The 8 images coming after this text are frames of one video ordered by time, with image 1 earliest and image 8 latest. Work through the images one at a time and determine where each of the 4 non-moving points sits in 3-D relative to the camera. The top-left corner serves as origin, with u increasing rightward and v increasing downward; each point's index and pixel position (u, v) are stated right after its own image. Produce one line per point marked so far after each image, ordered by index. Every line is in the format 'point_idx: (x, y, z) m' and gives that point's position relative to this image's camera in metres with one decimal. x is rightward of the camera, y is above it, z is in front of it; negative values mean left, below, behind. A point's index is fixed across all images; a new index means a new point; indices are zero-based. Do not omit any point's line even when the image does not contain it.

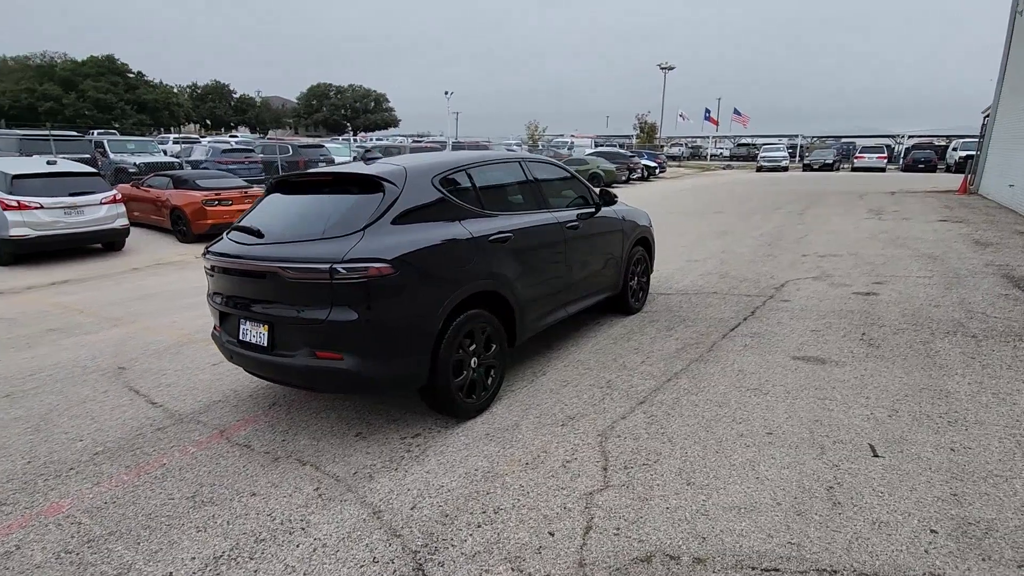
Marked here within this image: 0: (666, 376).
0: (+1.2, -0.7, +4.3) m
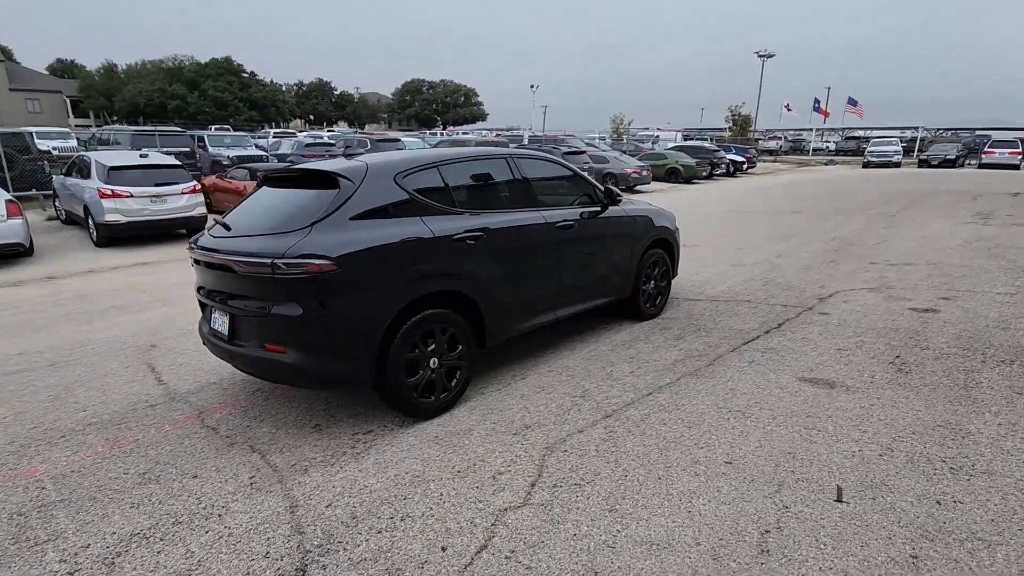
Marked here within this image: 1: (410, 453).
0: (+1.0, -0.8, +4.0) m
1: (-0.6, -1.0, +3.3) m
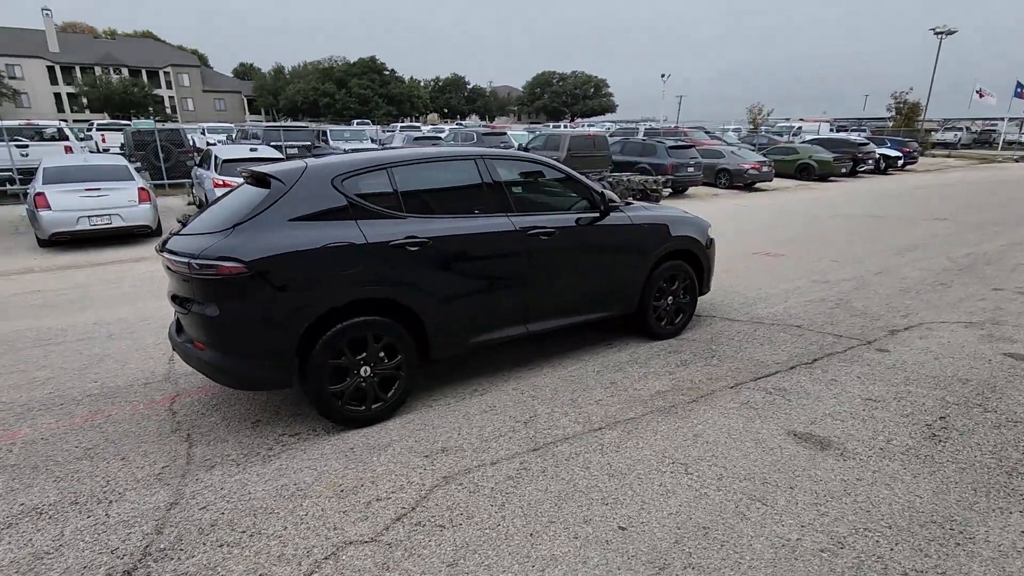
0: (+0.6, -0.9, +3.6) m
1: (-1.2, -1.0, +3.2) m
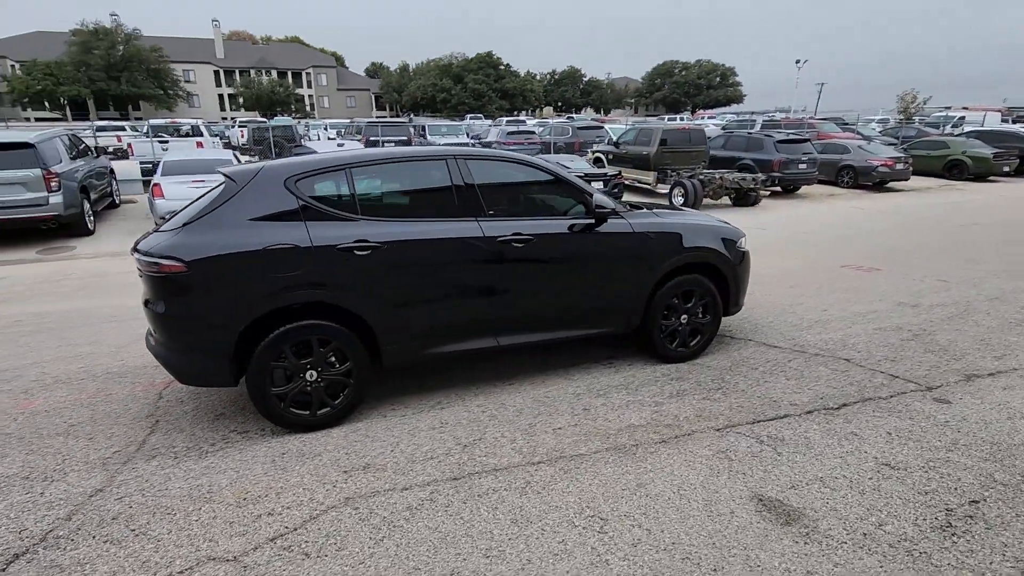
0: (+0.2, -1.0, +3.2) m
1: (-1.6, -1.1, +3.2) m
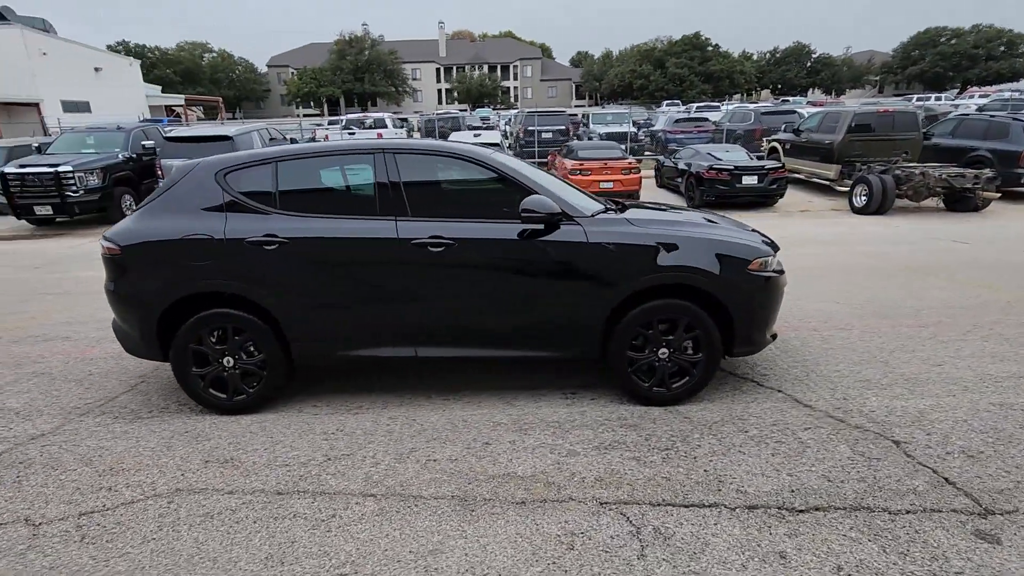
0: (-0.7, -1.1, +2.9) m
1: (-2.4, -1.0, +3.5) m
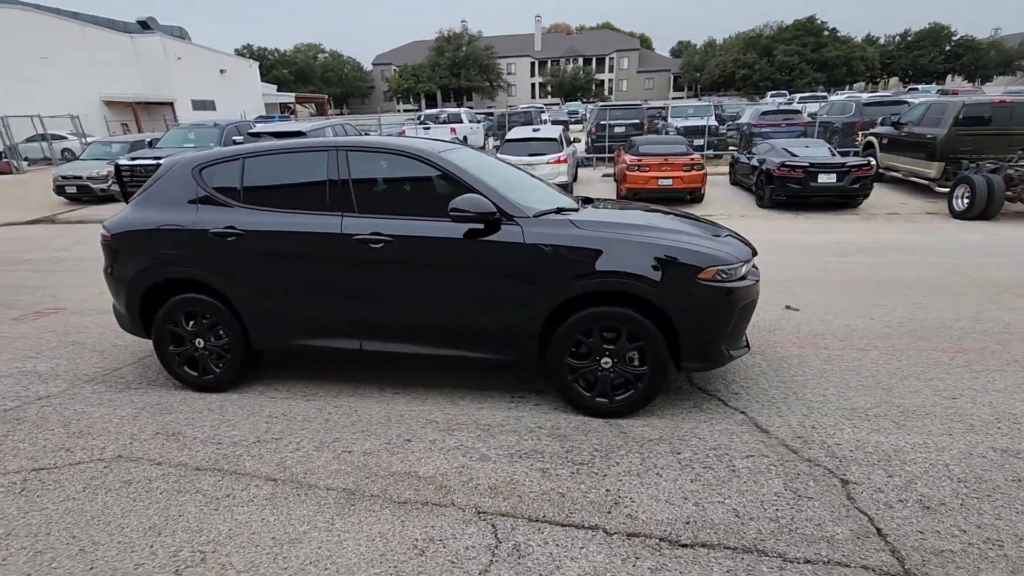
0: (-1.3, -1.0, +3.0) m
1: (-2.8, -0.8, +3.9) m
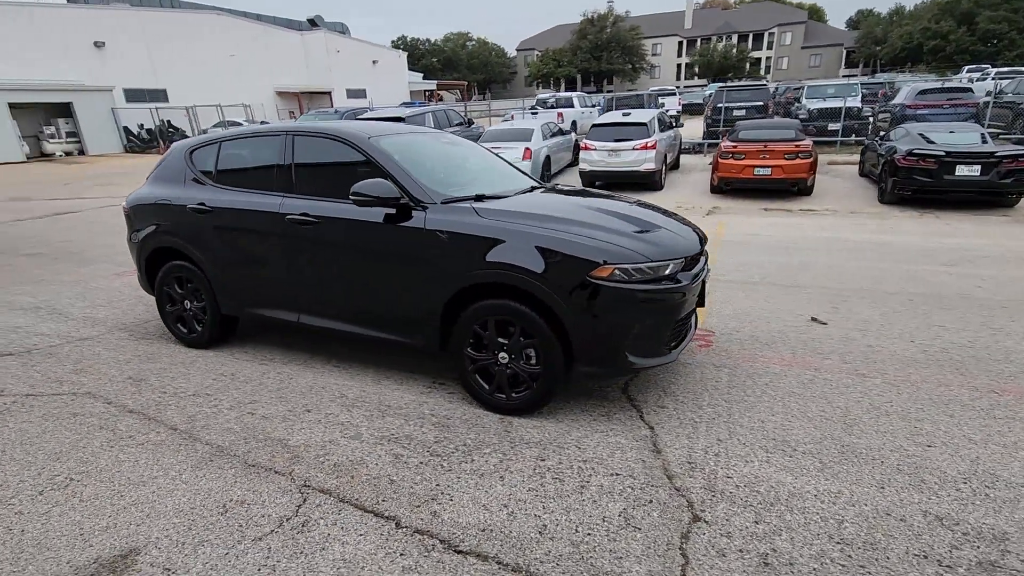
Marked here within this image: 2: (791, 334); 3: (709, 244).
0: (-2.0, -0.9, +3.4) m
1: (-3.3, -0.5, +4.6) m
2: (+2.5, -0.4, +4.7) m
3: (+3.2, +0.7, +8.6) m
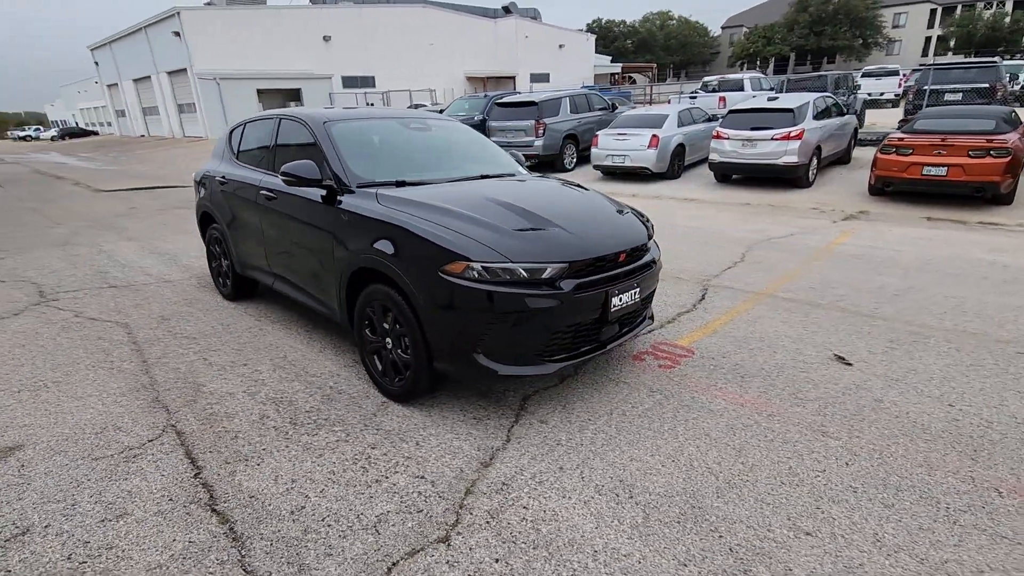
0: (-2.7, -0.5, +4.1) m
1: (-3.5, -0.1, +5.6) m
2: (+2.0, -0.6, +3.9) m
3: (+4.1, +0.5, +7.3) m
